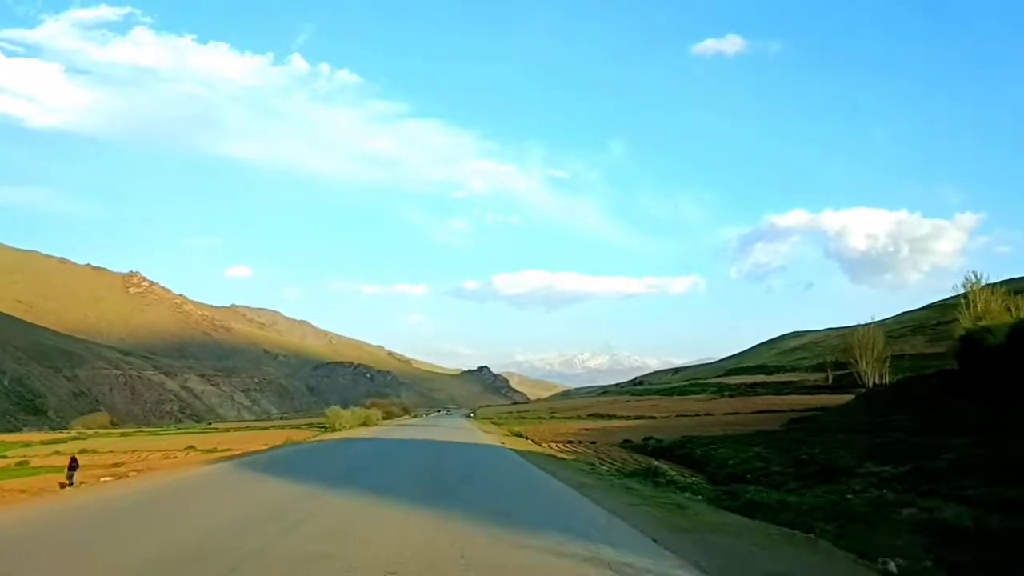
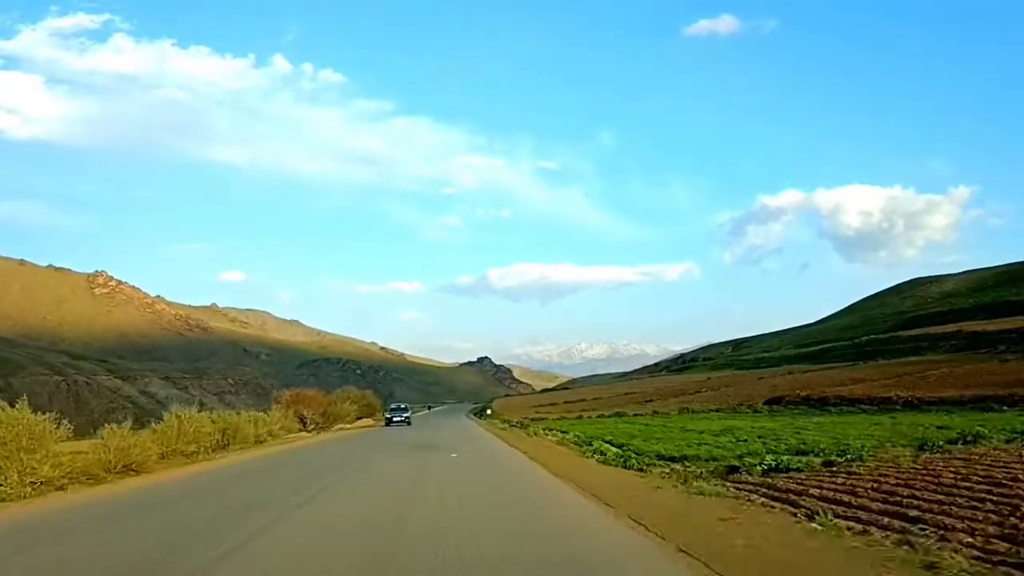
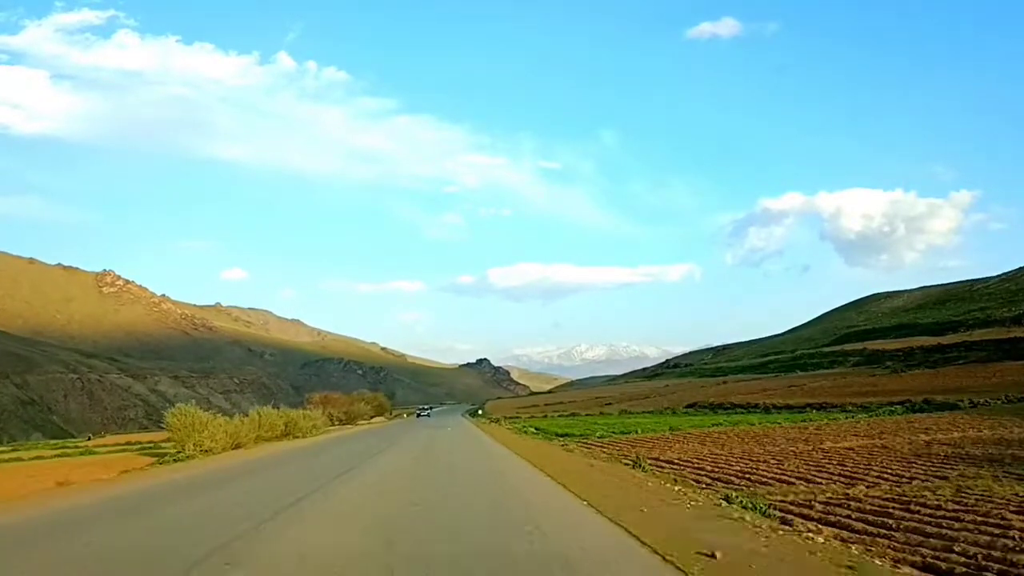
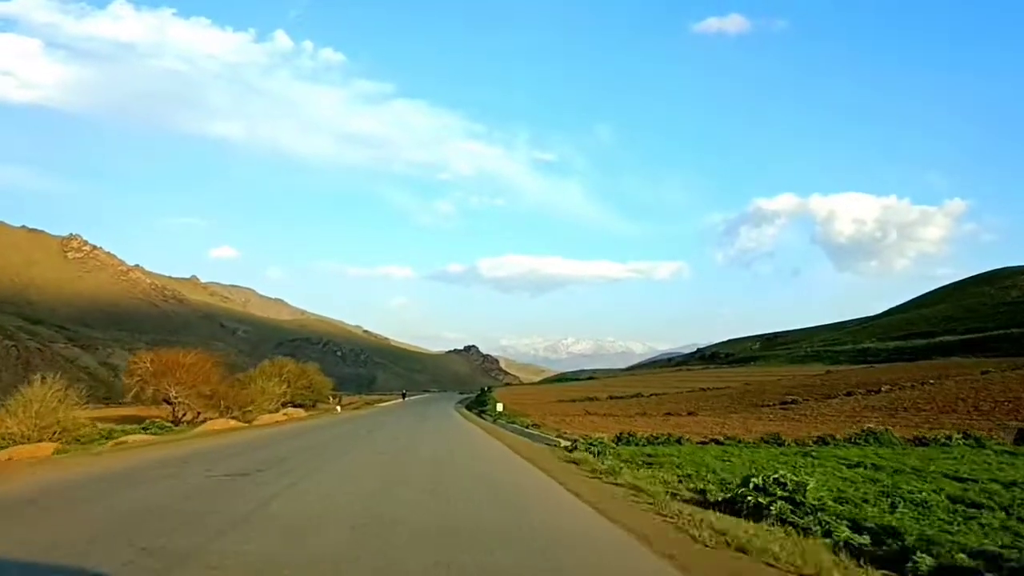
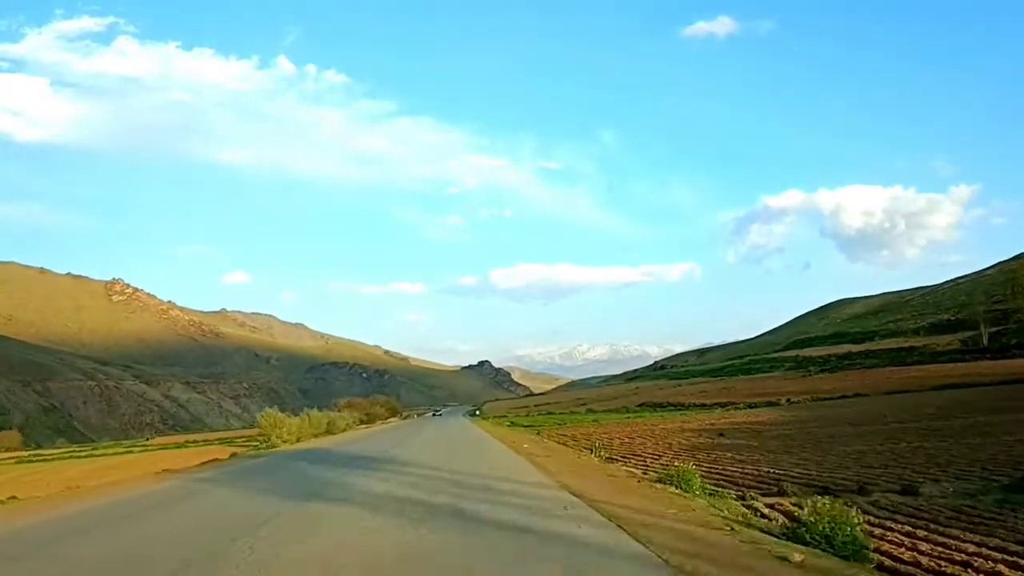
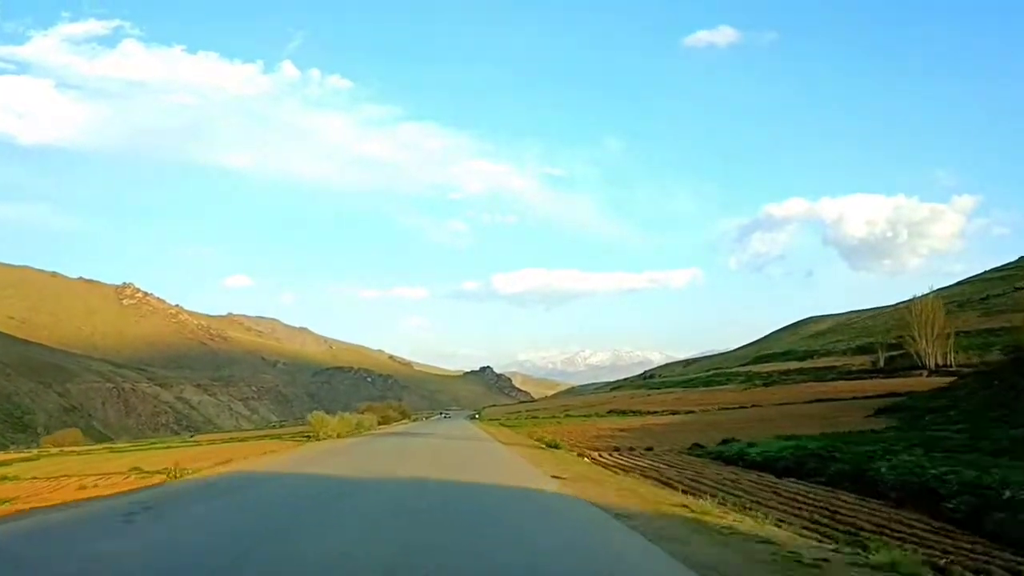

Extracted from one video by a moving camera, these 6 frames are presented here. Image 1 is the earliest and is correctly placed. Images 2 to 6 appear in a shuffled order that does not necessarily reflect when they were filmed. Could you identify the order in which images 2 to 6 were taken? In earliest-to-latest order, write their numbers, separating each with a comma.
6, 5, 3, 2, 4
